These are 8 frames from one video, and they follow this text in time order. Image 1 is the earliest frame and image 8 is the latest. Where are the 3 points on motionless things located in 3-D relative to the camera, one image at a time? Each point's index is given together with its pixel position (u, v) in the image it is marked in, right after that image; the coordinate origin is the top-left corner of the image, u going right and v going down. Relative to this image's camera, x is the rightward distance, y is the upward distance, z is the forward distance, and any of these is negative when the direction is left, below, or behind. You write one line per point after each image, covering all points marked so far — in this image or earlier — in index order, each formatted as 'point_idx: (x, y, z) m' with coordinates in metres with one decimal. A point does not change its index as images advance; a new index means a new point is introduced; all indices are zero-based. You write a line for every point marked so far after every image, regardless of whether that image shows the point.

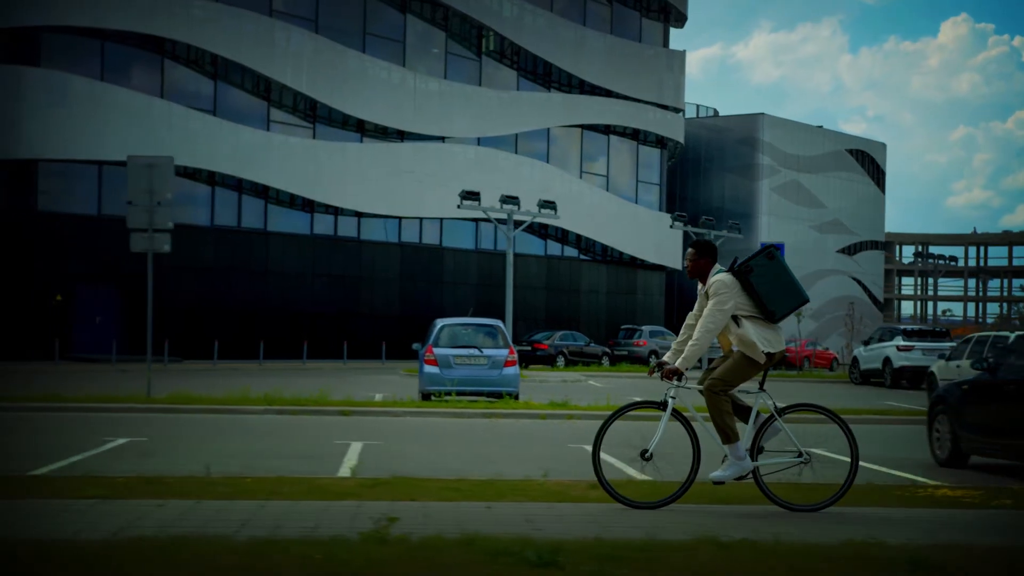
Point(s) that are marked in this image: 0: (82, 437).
0: (-5.8, -2.0, +14.5) m
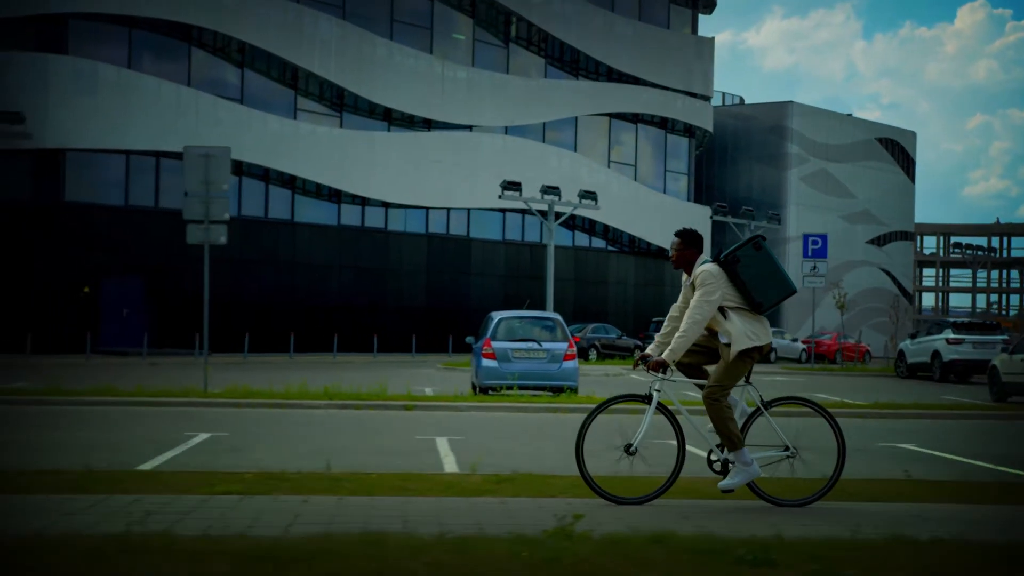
0: (-4.5, -1.8, +13.7) m
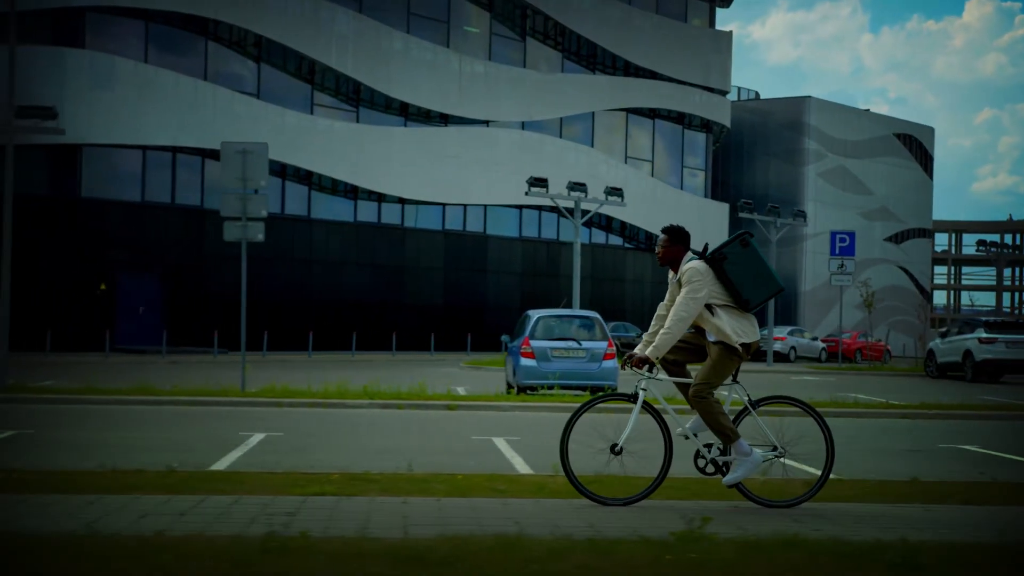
0: (-3.7, -1.8, +13.1) m
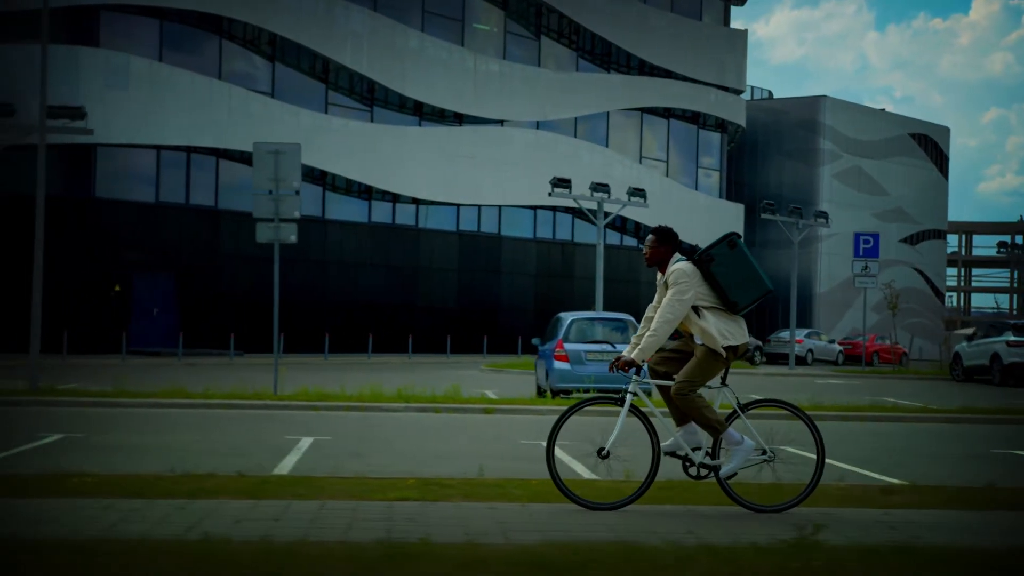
0: (-3.0, -1.8, +12.7) m
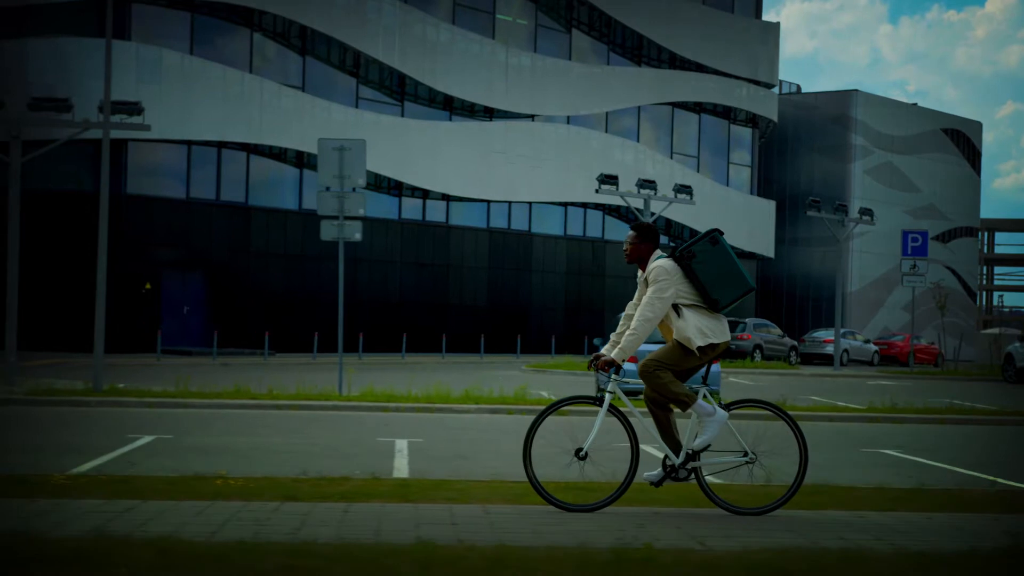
0: (-1.8, -1.7, +11.9) m
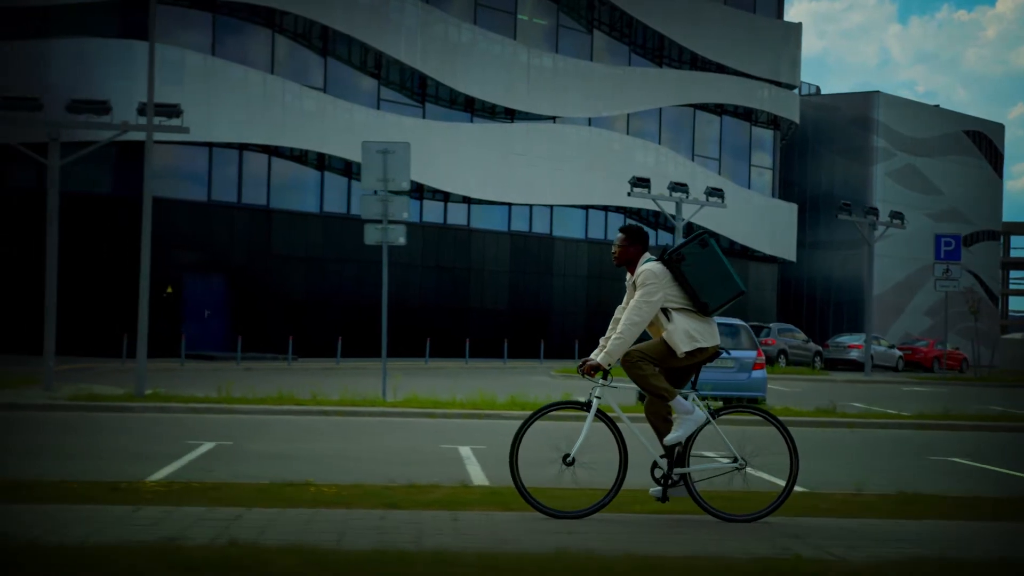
0: (-1.0, -1.7, +11.4) m
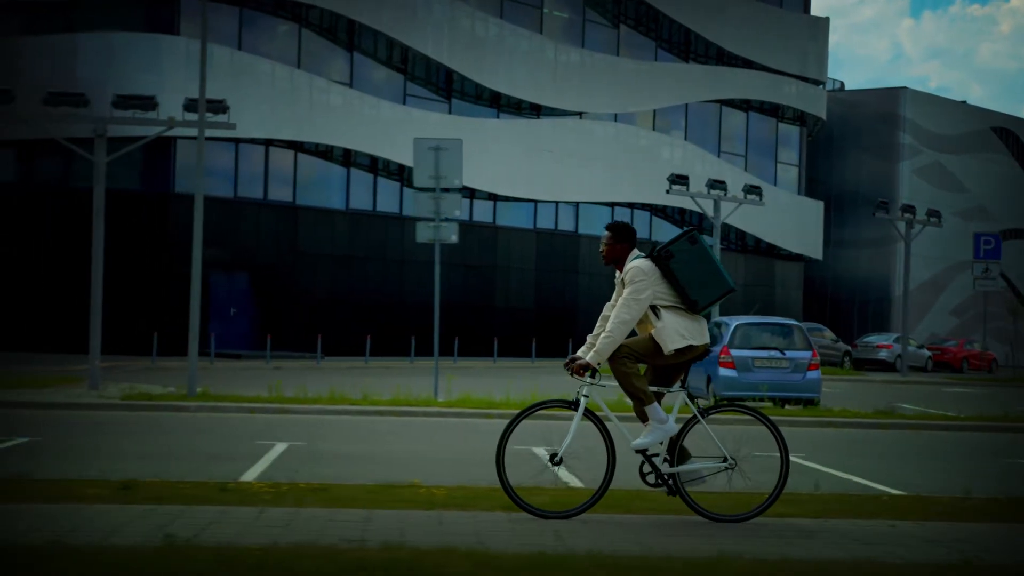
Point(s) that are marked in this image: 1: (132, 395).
0: (-0.2, -1.6, +10.8) m
1: (-5.0, -1.4, +13.9) m
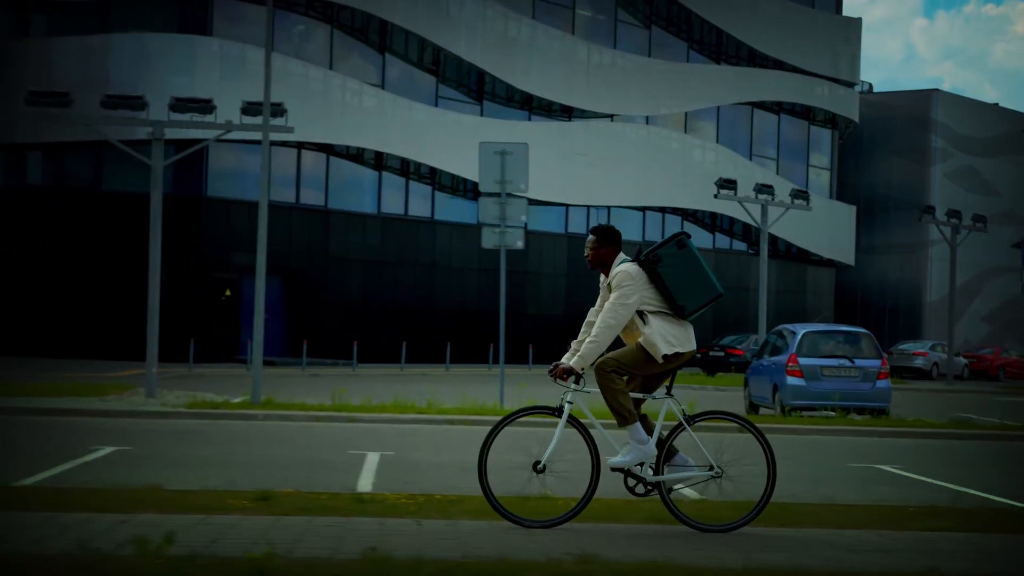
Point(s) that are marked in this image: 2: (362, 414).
0: (+0.8, -1.6, +10.2) m
1: (-4.0, -1.4, +13.3) m
2: (-1.9, -1.6, +13.4) m
